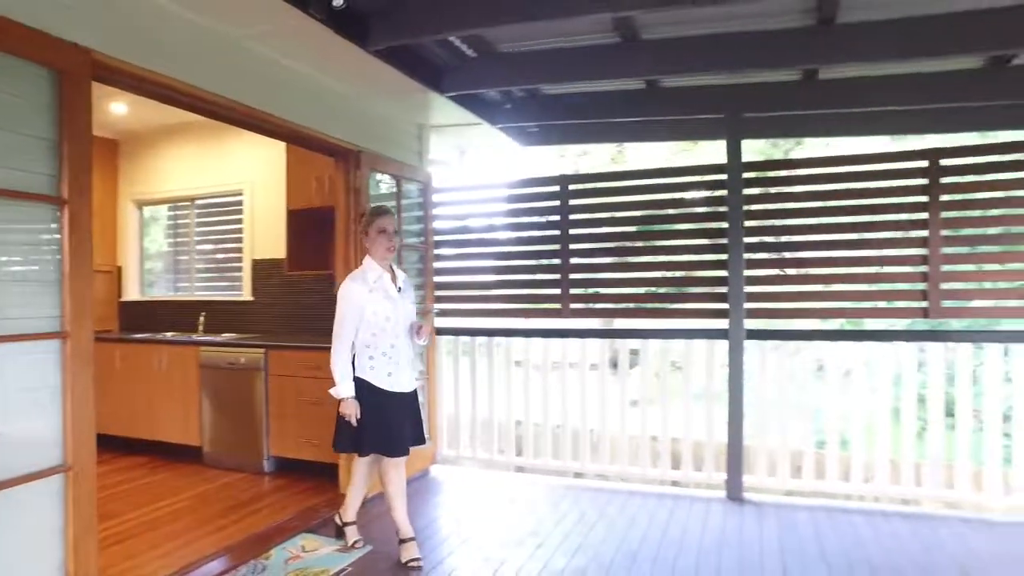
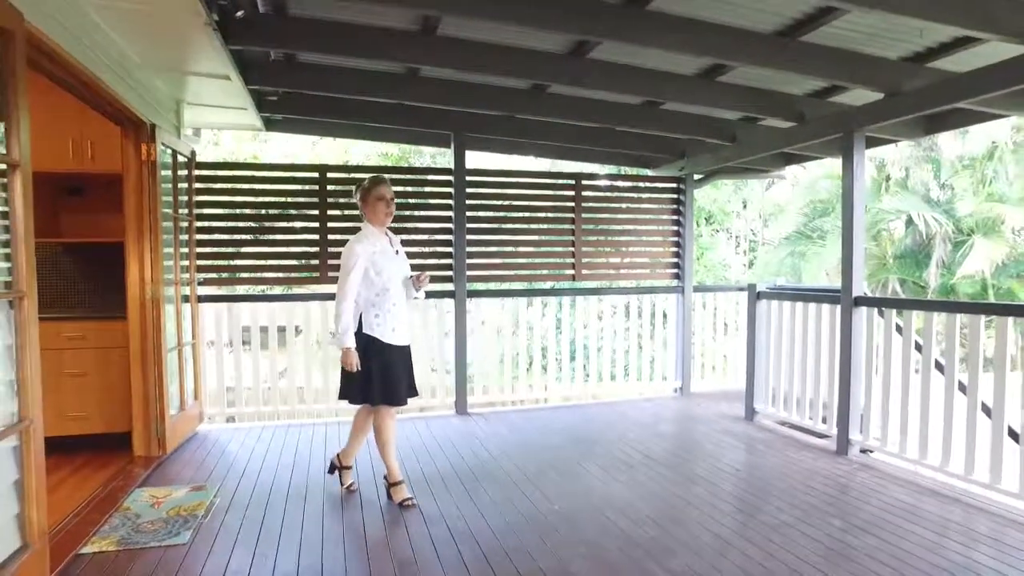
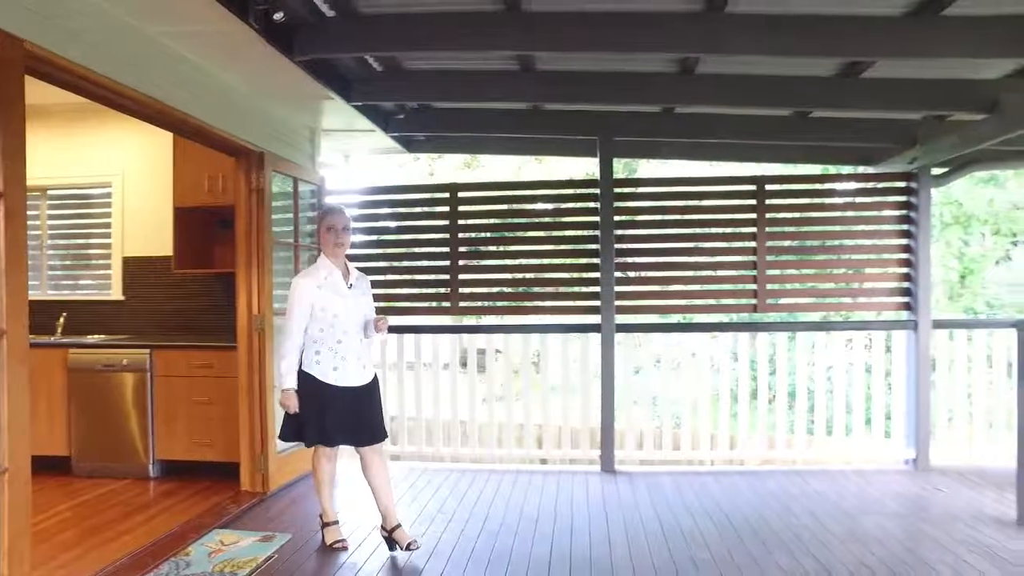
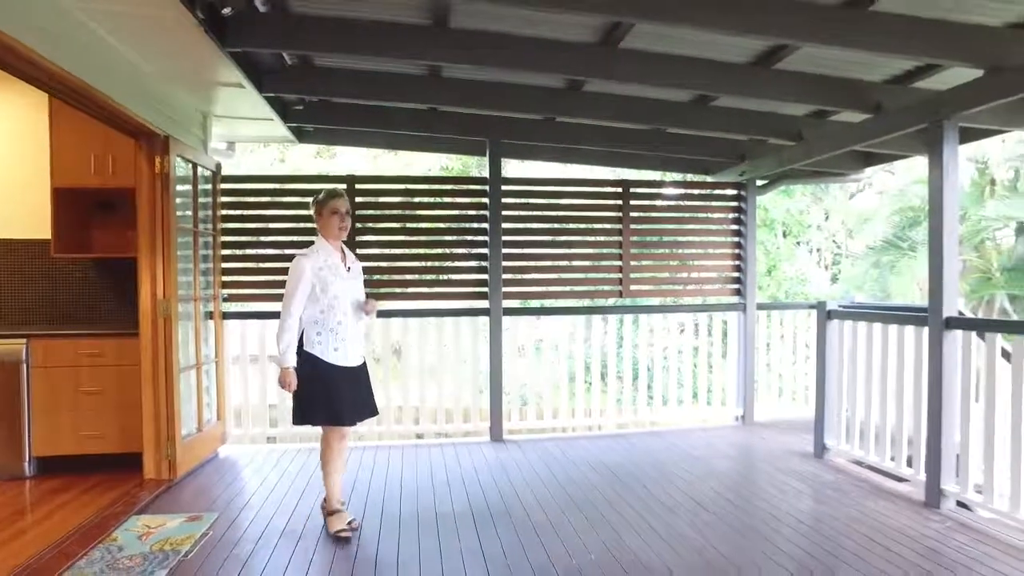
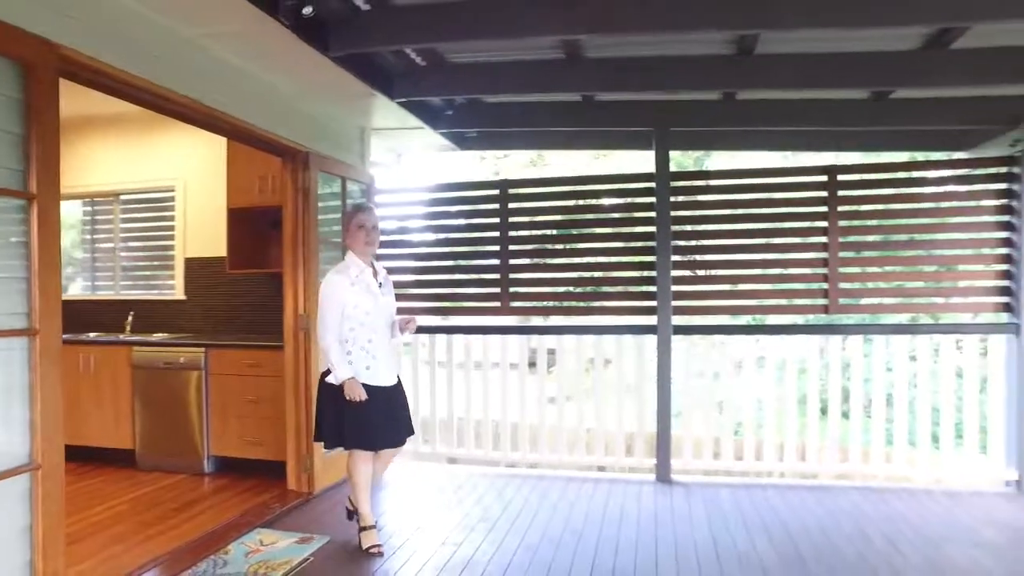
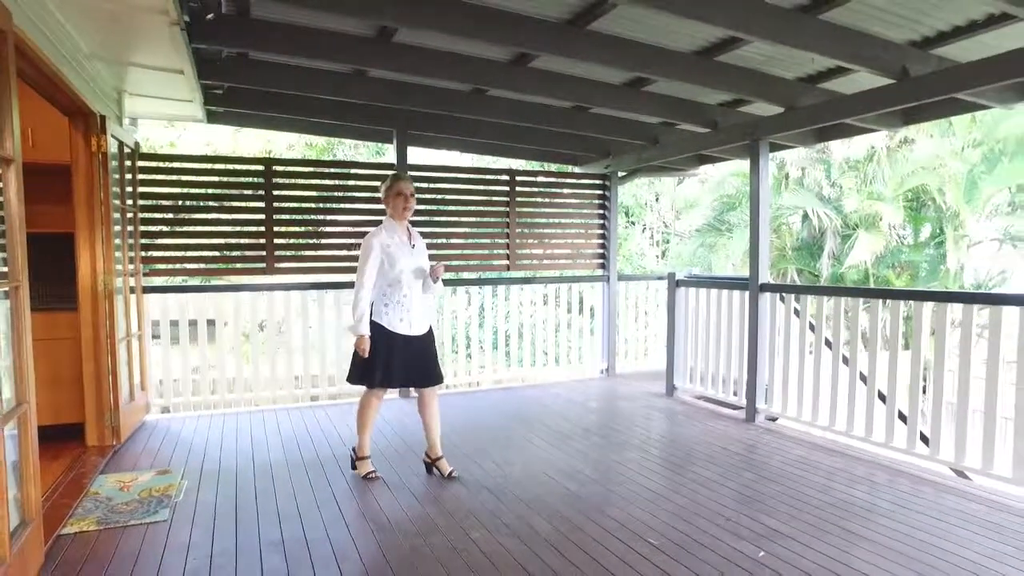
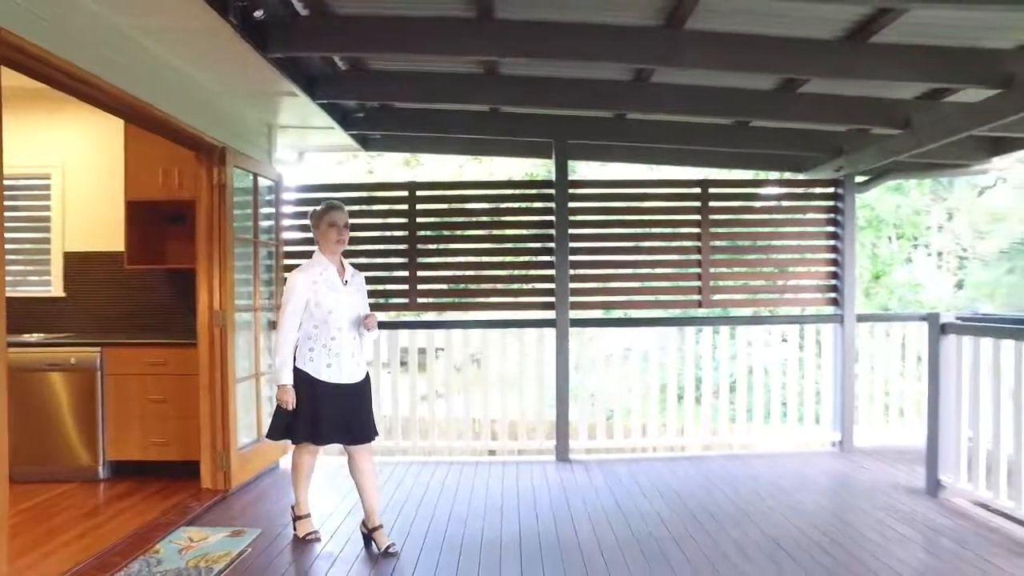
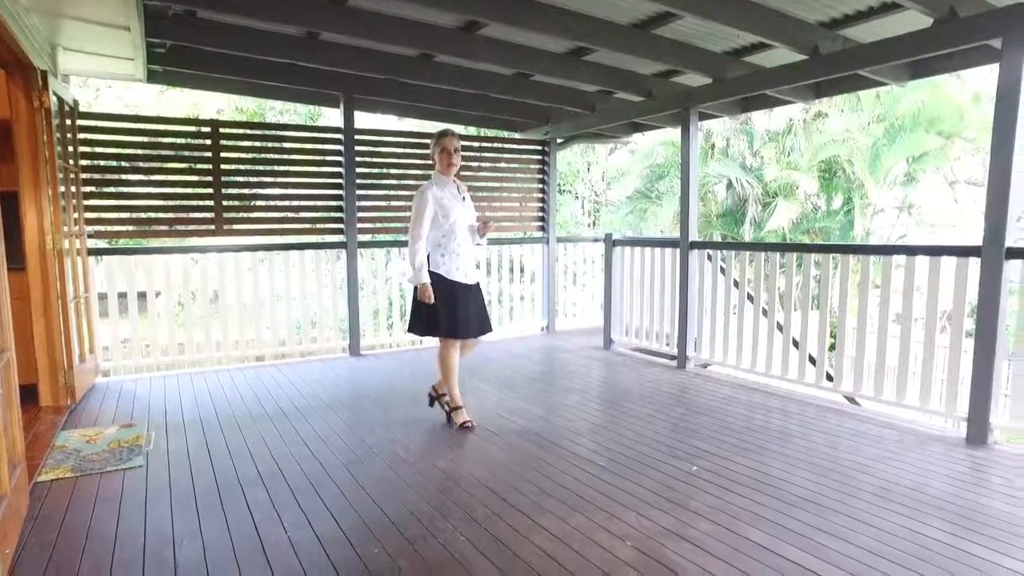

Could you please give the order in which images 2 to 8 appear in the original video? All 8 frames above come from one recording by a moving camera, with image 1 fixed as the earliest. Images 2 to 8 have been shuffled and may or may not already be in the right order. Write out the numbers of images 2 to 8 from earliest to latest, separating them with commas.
5, 3, 7, 4, 2, 6, 8
